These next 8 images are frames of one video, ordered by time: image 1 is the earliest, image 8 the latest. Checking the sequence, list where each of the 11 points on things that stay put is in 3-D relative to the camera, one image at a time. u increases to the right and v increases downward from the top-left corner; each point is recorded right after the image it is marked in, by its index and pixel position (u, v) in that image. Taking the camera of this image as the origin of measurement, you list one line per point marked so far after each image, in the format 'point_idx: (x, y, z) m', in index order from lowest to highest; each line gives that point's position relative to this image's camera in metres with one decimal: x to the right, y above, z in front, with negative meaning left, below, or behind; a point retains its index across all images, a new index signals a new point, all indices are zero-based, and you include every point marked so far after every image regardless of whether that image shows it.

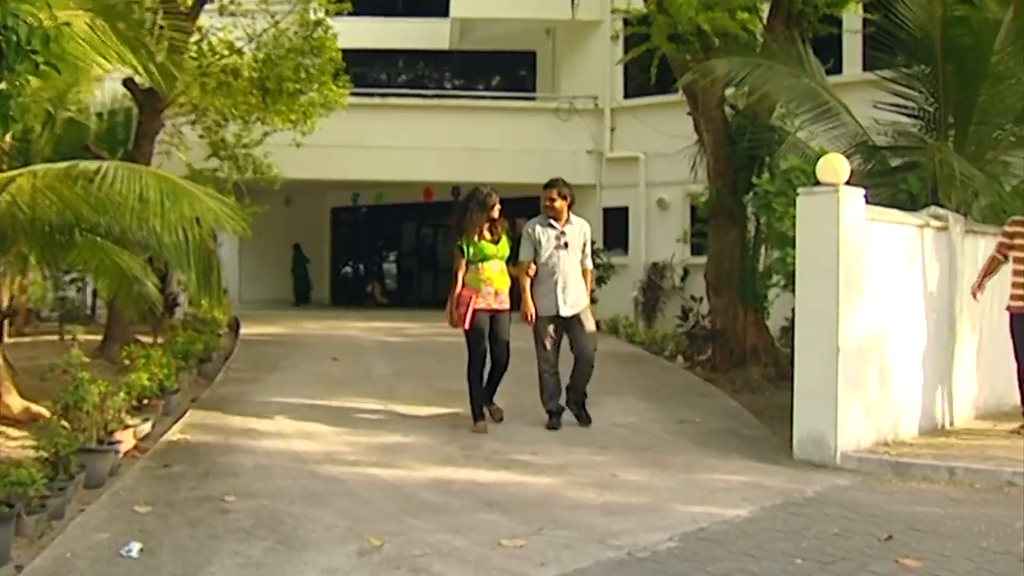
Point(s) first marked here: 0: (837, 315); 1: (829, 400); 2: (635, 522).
0: (+1.8, -0.2, +9.8) m
1: (+1.8, -0.7, +9.9) m
2: (+0.6, -1.2, +9.1) m
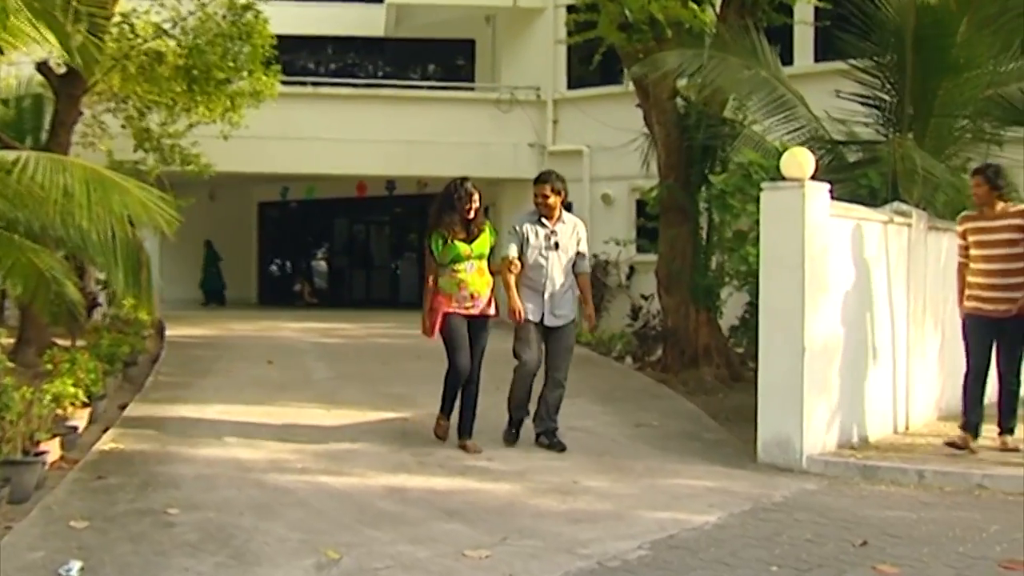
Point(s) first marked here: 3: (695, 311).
0: (+1.6, -0.2, +9.5) m
1: (+1.6, -0.6, +9.6) m
2: (+0.4, -1.2, +8.7) m
3: (+1.6, -0.2, +14.1) m
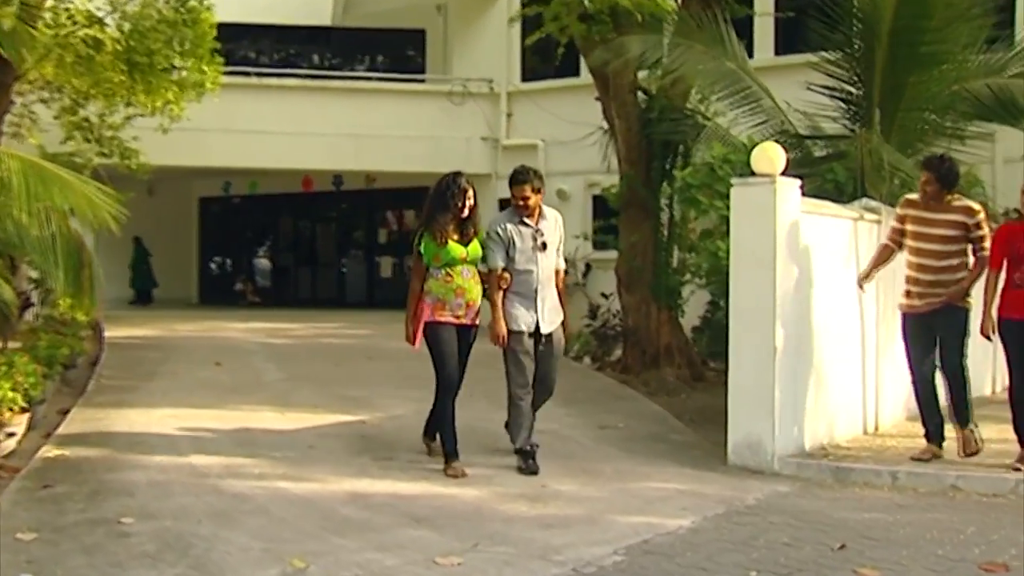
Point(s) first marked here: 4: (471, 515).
0: (+1.4, -0.2, +9.3) m
1: (+1.4, -0.6, +9.4) m
2: (+0.3, -1.2, +8.4) m
3: (+1.1, -0.2, +13.9) m
4: (-0.2, -1.1, +8.7) m
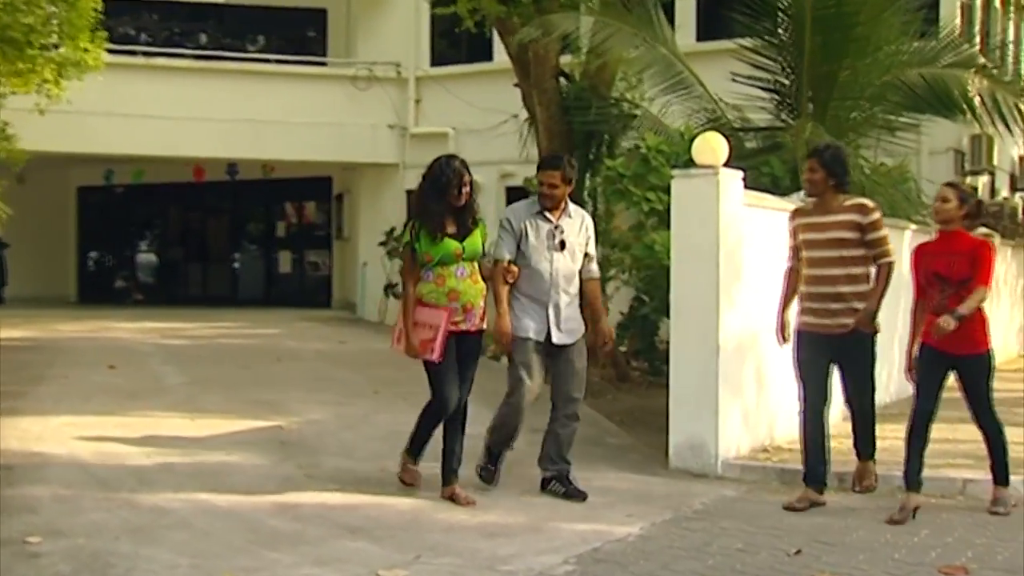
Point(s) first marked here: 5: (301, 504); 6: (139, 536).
0: (+1.0, -0.1, +8.9) m
1: (+1.0, -0.6, +9.0) m
2: (+0.1, -1.2, +7.9) m
3: (+0.2, -0.2, +13.3) m
4: (-0.5, -1.1, +8.0) m
5: (-1.0, -1.0, +8.1) m
6: (-1.6, -1.1, +7.7) m
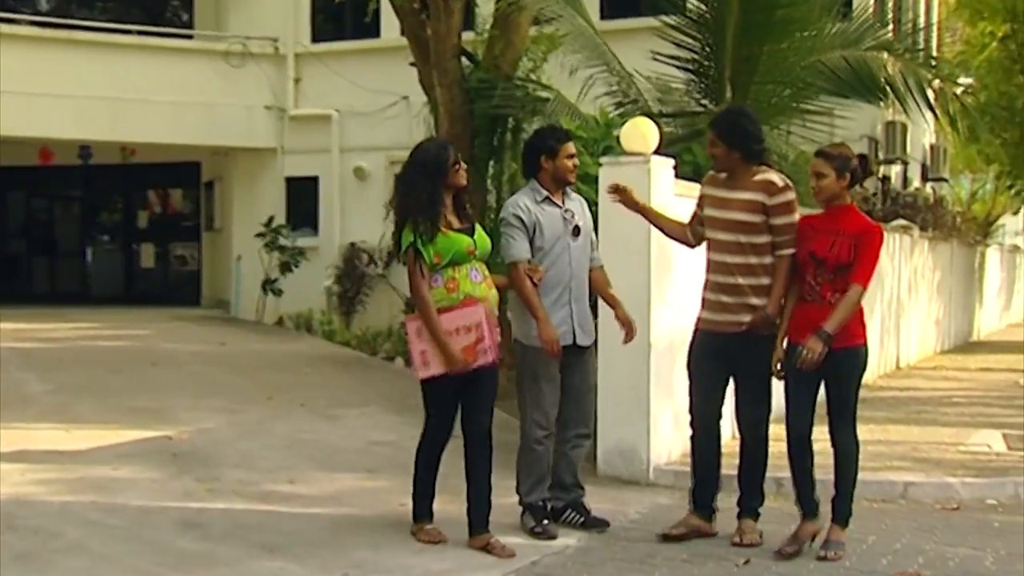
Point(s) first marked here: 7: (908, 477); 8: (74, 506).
0: (+0.7, -0.1, +8.2) m
1: (+0.6, -0.6, +8.3) m
2: (-0.2, -1.1, +7.1) m
3: (-0.8, -0.2, +12.5) m
4: (-0.7, -1.0, +7.2) m
5: (-1.3, -1.0, +7.2) m
6: (-1.8, -1.0, +6.6) m
7: (+1.9, -0.9, +8.5) m
8: (-1.8, -0.9, +7.3) m
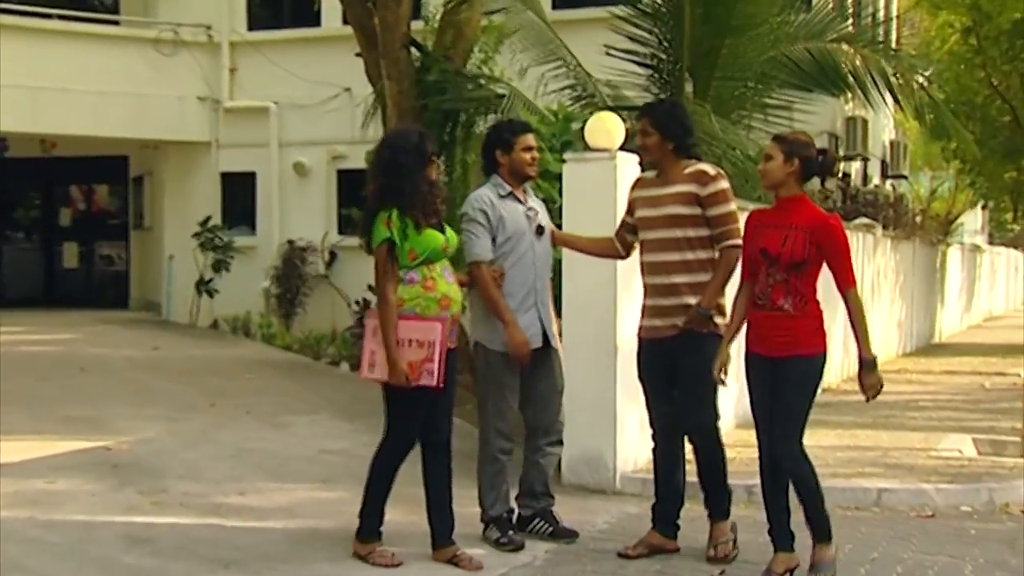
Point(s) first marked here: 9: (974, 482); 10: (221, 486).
0: (+0.5, -0.1, +7.9) m
1: (+0.4, -0.6, +7.9) m
2: (-0.3, -1.1, +6.7) m
3: (-1.3, -0.2, +12.1) m
4: (-0.8, -1.0, +6.7) m
5: (-1.4, -1.0, +6.7) m
6: (-1.9, -1.0, +6.1) m
7: (+1.7, -0.9, +8.2) m
8: (-2.0, -0.9, +6.7) m
9: (+2.2, -0.9, +8.2) m
10: (-1.2, -0.8, +7.3) m
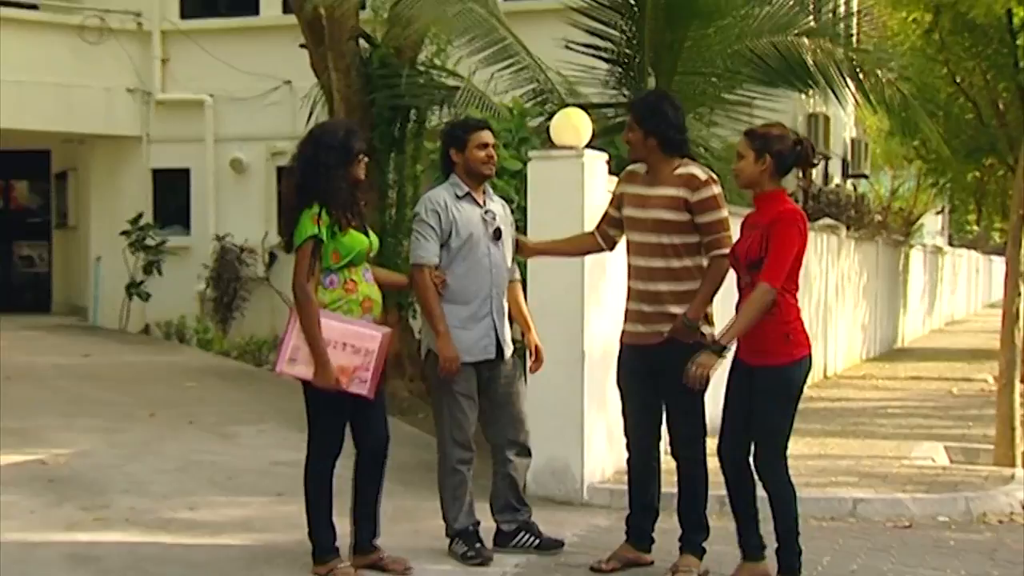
0: (+0.3, -0.1, +7.5) m
1: (+0.3, -0.6, +7.5) m
2: (-0.4, -1.1, +6.2) m
3: (-1.7, -0.2, +11.6) m
4: (-0.9, -1.0, +6.2) m
5: (-1.5, -1.0, +6.2) m
6: (-2.0, -1.0, +5.6) m
7: (+1.6, -0.9, +7.9) m
8: (-2.0, -0.9, +6.2) m
9: (+2.0, -0.9, +7.9) m
10: (-1.4, -0.8, +6.8) m
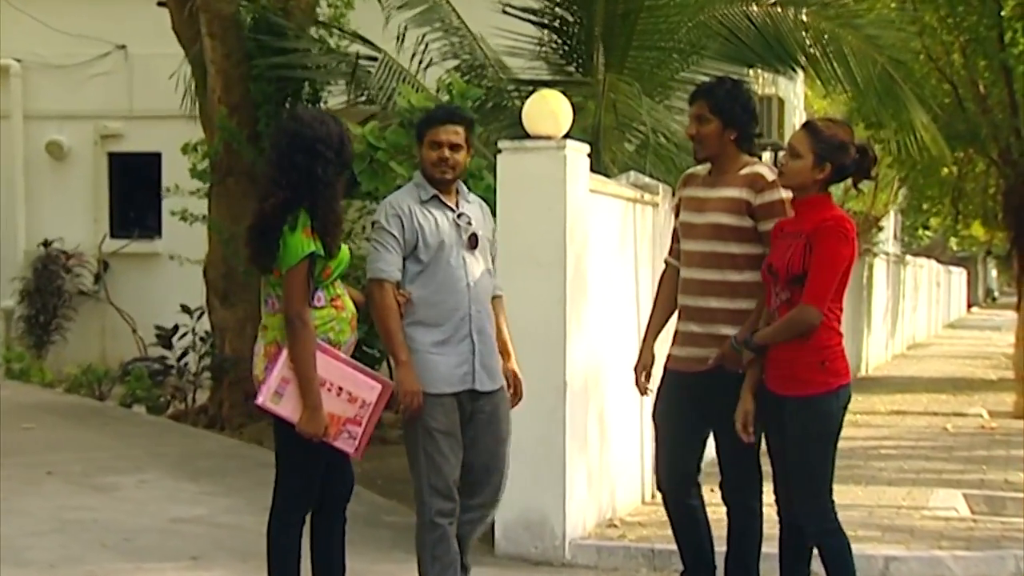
0: (+0.2, -0.1, +5.8) m
1: (+0.2, -0.6, +5.8) m
2: (-0.2, -1.0, +4.4) m
3: (-2.6, -0.4, +9.4) m
4: (-0.7, -1.0, +4.3) m
5: (-1.2, -0.9, +4.2) m
6: (-1.6, -0.9, +3.4) m
7: (+1.4, -1.0, +6.4) m
8: (-1.8, -0.8, +4.0) m
9: (+1.8, -1.0, +6.5) m
10: (-1.3, -0.8, +4.8) m
